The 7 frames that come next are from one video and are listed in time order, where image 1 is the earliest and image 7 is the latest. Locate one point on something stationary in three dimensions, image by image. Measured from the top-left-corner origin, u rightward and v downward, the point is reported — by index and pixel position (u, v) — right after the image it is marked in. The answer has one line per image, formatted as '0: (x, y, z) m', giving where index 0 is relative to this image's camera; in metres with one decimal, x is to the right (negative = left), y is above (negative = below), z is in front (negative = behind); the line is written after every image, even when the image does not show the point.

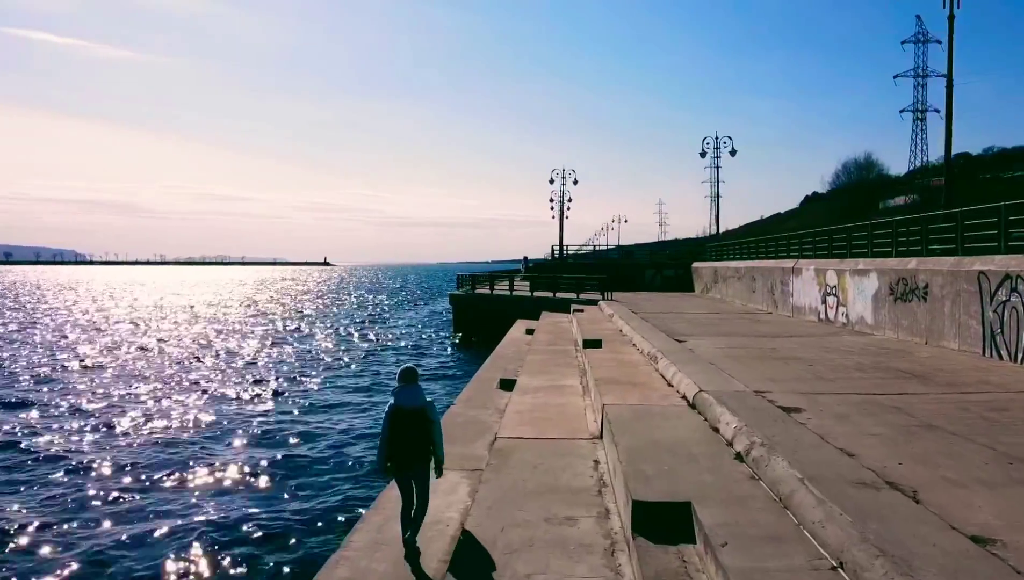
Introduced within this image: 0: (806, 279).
0: (+6.8, +0.3, +18.6) m
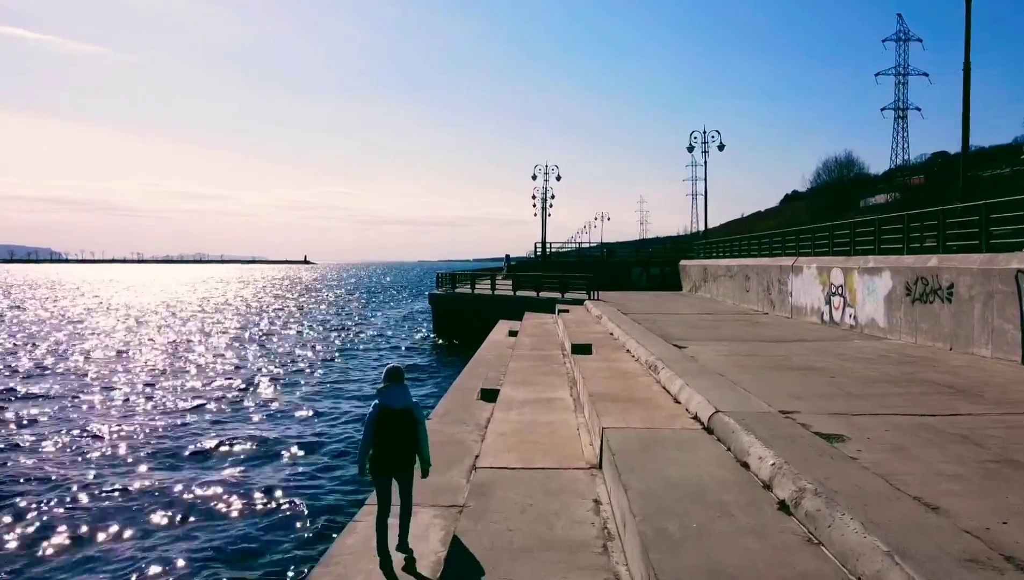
0: (+6.4, +0.3, +17.5) m
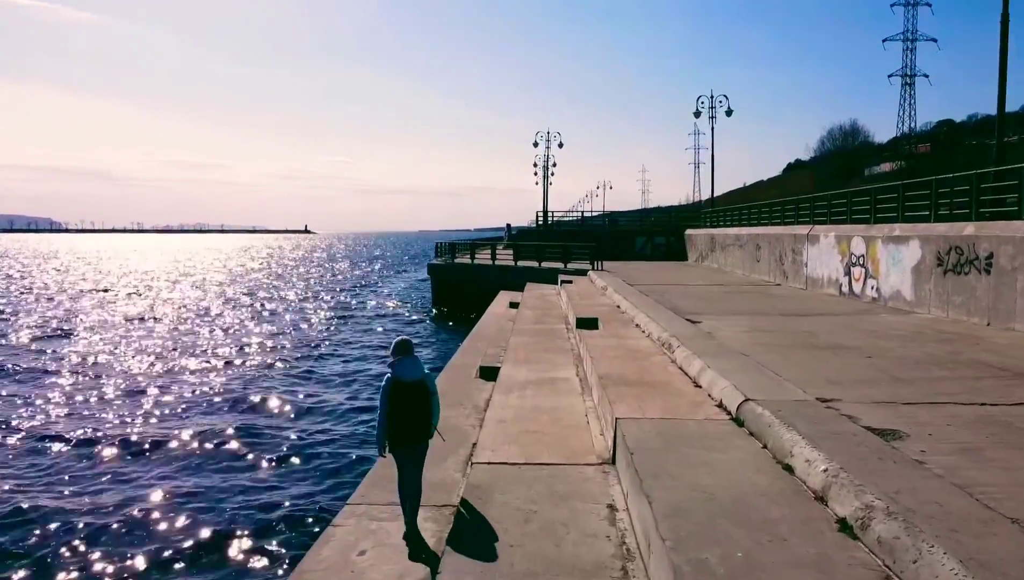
0: (+6.4, +0.9, +16.5) m
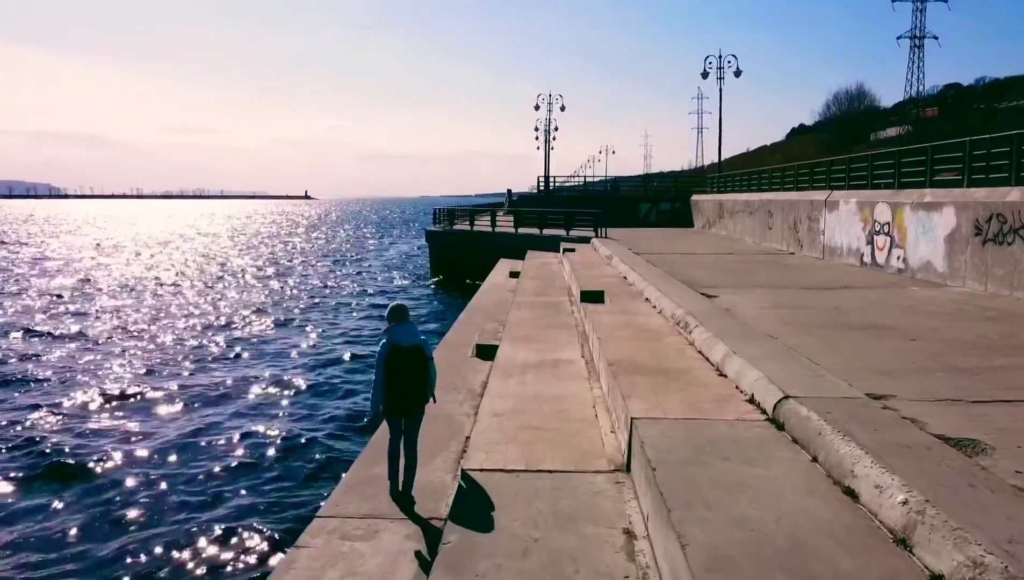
0: (+6.4, +1.5, +15.5) m
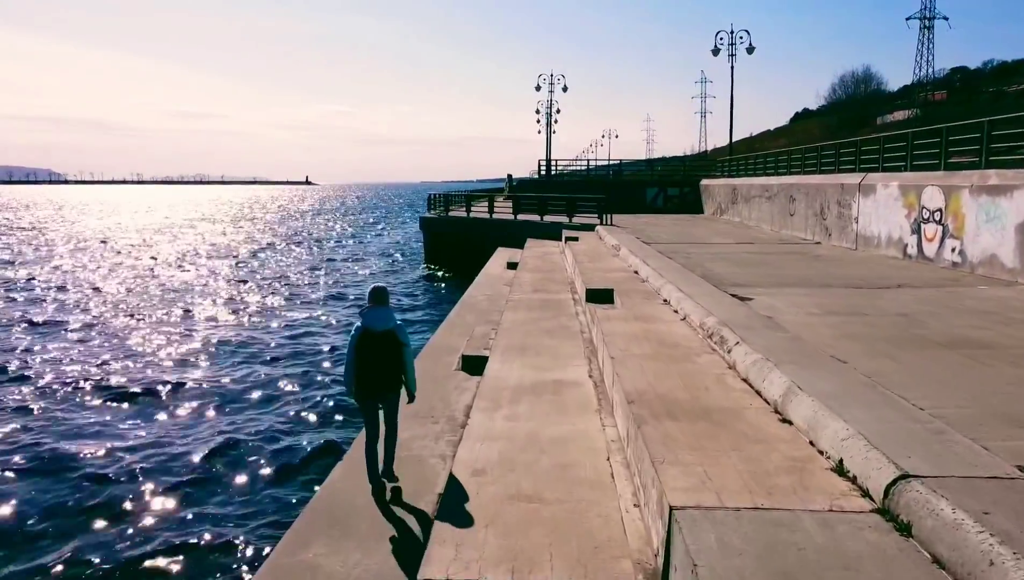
0: (+6.4, +1.6, +13.8) m
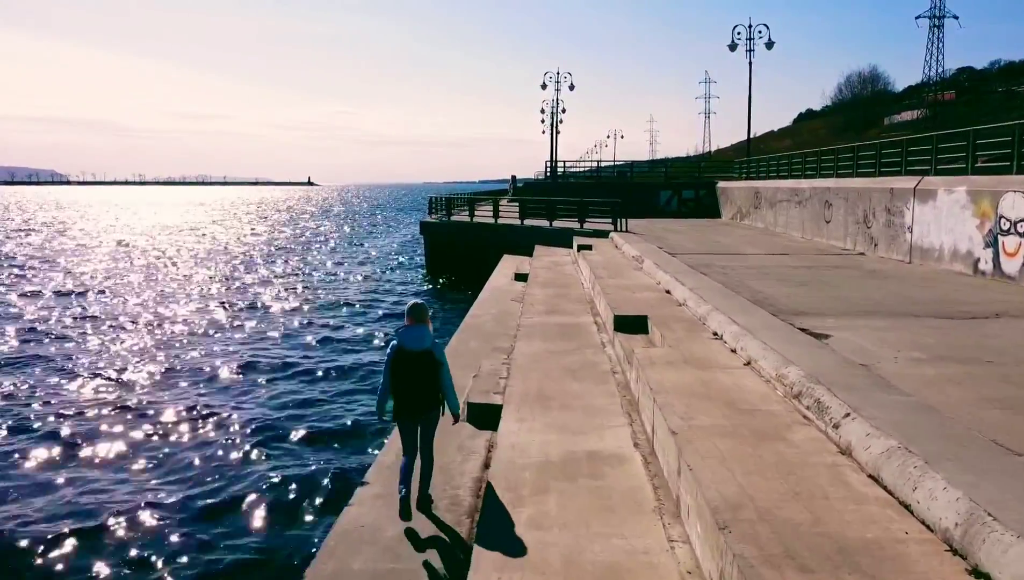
0: (+6.5, +1.3, +12.1) m
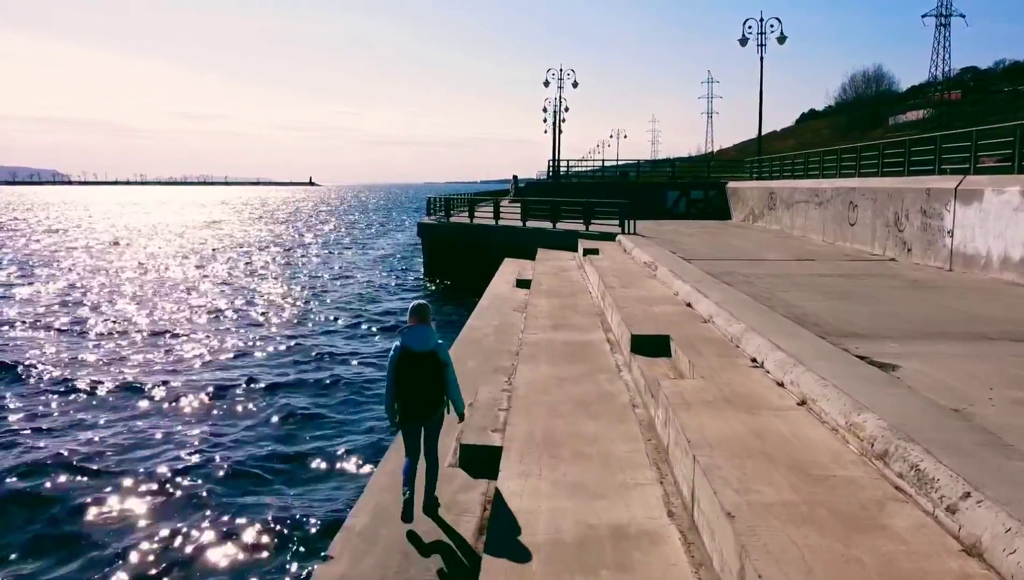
0: (+6.6, +1.1, +10.9) m
